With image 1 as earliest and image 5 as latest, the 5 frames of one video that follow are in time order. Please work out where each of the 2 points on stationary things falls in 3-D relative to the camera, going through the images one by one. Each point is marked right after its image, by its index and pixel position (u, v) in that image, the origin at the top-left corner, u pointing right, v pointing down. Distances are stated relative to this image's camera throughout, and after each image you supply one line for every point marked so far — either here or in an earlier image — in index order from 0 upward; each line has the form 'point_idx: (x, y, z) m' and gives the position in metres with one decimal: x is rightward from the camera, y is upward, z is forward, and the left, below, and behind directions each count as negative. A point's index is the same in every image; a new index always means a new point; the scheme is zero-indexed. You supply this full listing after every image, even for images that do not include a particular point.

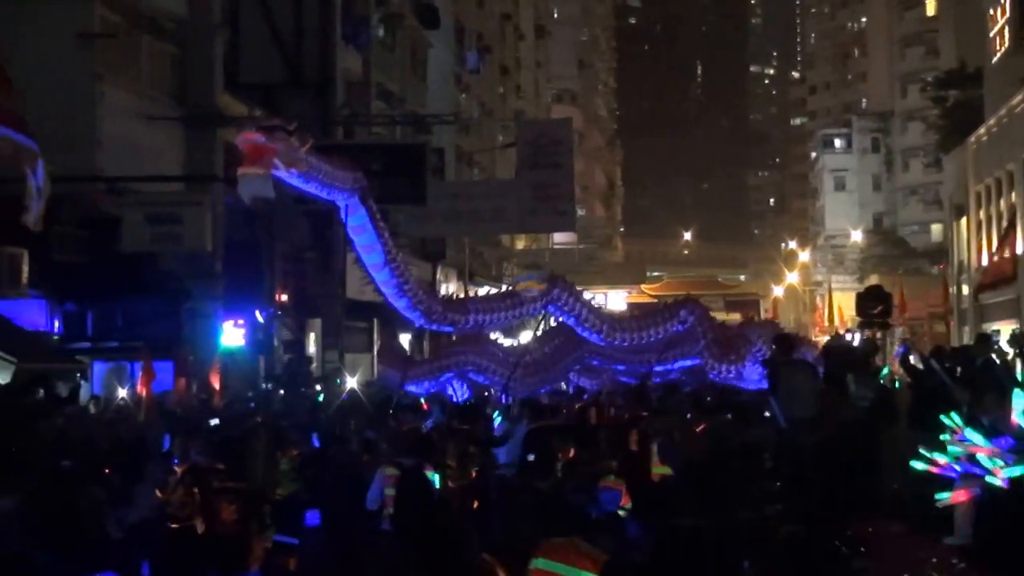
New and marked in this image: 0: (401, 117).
0: (-1.2, +1.9, +18.9) m
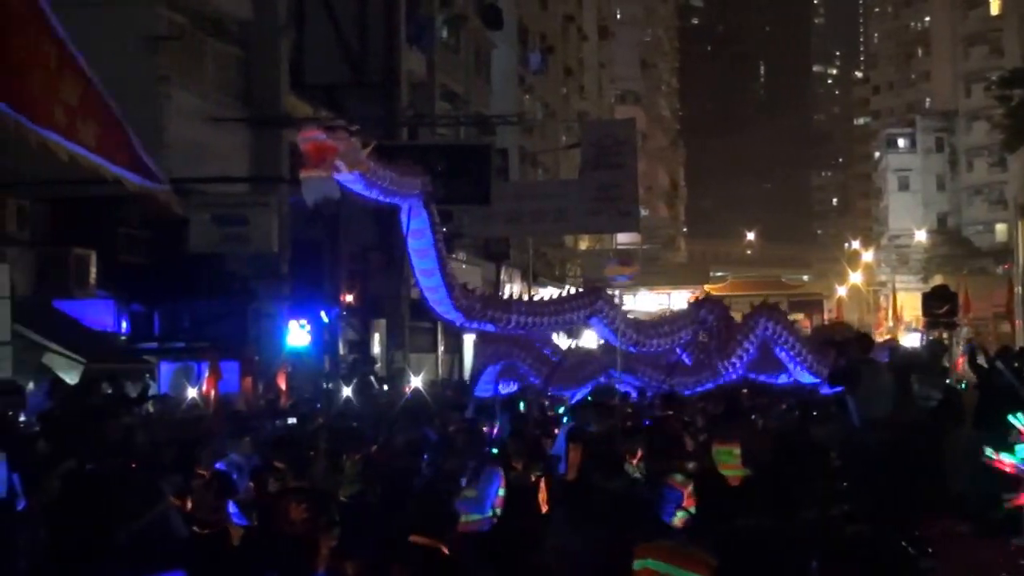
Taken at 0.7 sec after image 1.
0: (-0.5, +1.9, +19.0) m
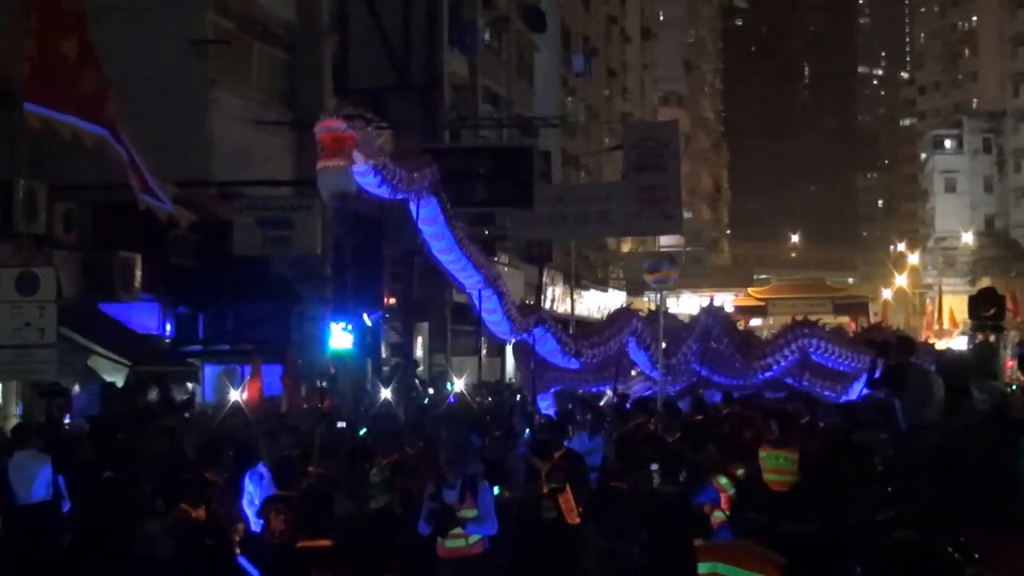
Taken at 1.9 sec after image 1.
0: (-0.1, +1.8, +18.9) m
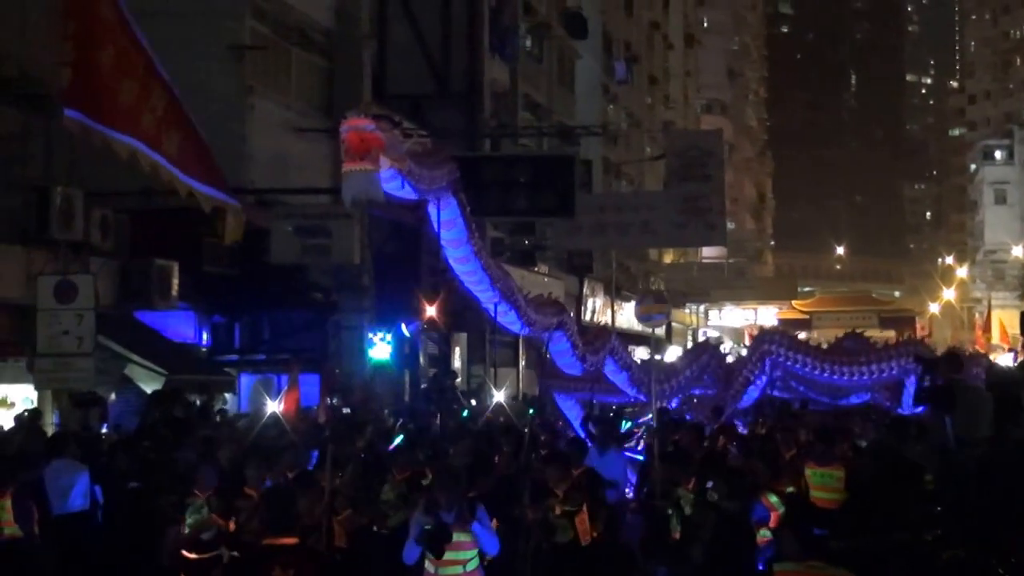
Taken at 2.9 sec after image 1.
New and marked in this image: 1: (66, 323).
0: (+0.4, +1.7, +18.6) m
1: (-2.6, -0.2, +9.8) m
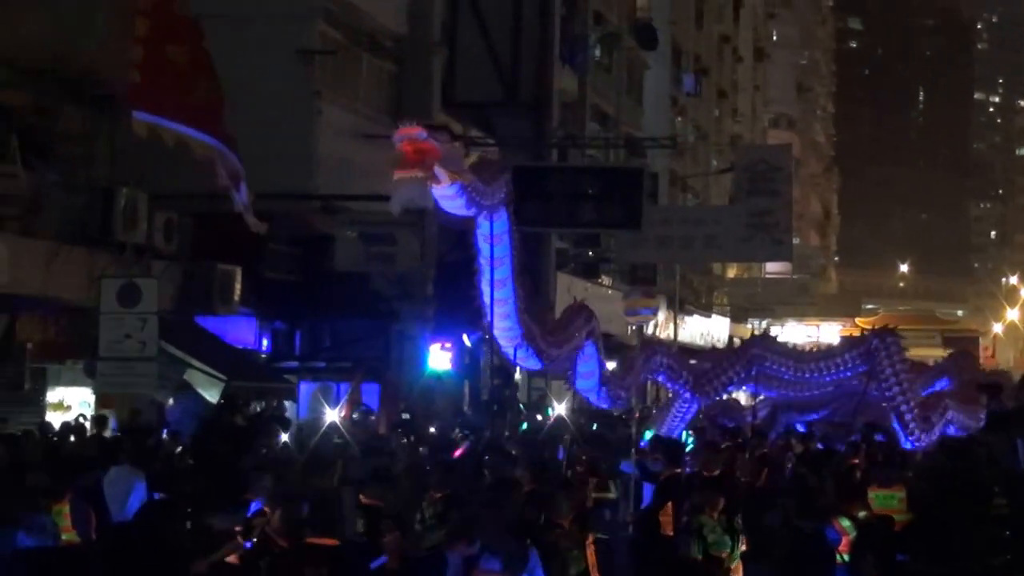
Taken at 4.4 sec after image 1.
0: (+1.1, +1.6, +18.4) m
1: (-1.8, -0.3, +9.6) m
